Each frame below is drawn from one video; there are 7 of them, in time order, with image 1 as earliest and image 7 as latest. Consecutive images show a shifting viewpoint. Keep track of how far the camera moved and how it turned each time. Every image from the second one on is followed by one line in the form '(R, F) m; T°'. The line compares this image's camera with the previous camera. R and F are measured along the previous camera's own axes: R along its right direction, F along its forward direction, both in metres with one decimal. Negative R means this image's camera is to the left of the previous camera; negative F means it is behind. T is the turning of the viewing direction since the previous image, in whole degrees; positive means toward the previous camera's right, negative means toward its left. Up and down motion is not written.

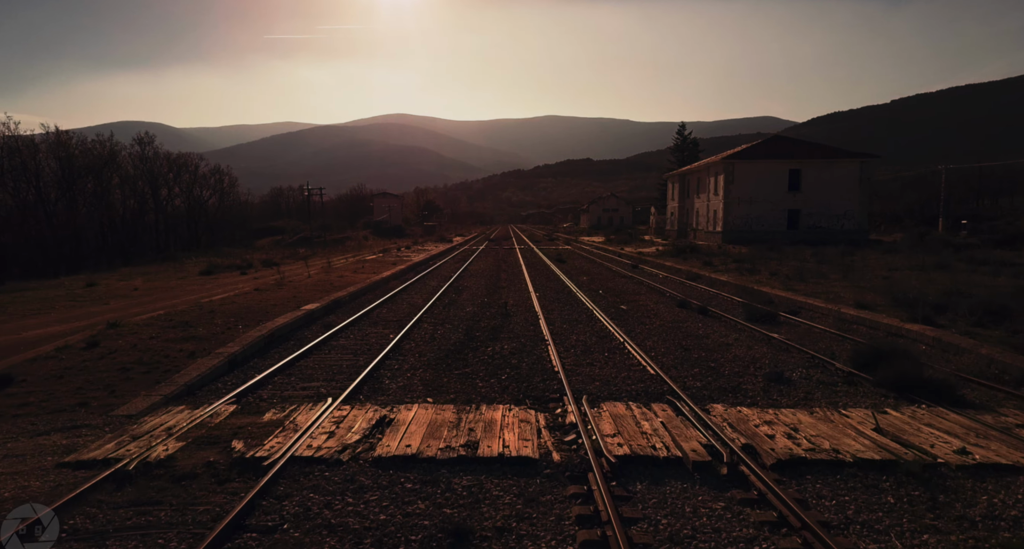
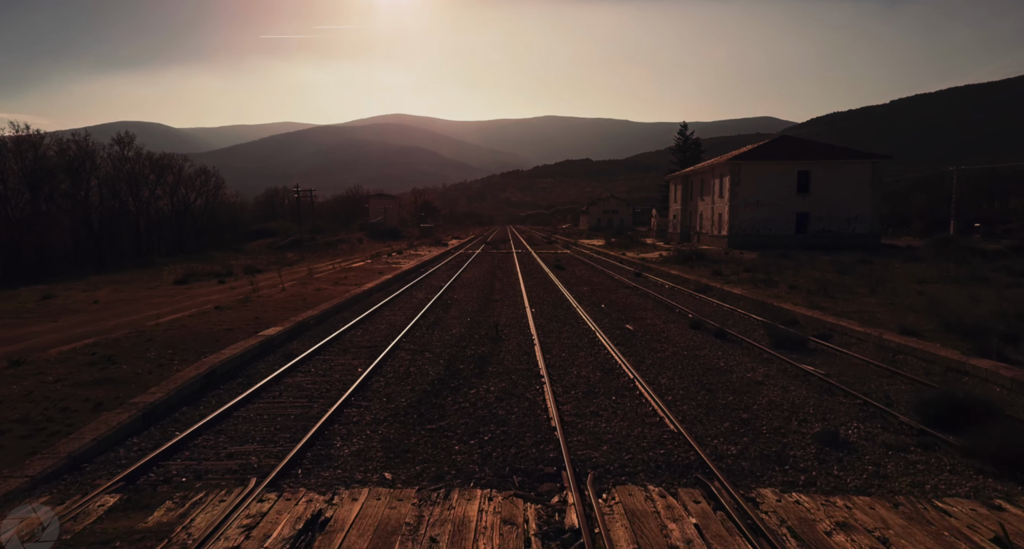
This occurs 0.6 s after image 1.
(+0.1, +1.5) m; 0°
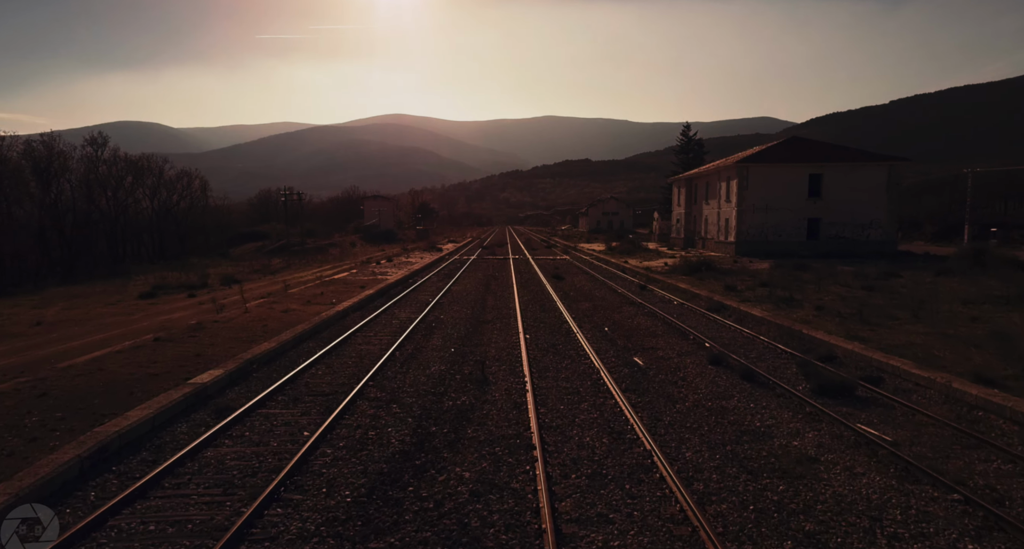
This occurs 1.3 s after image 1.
(+0.2, +1.7) m; 0°
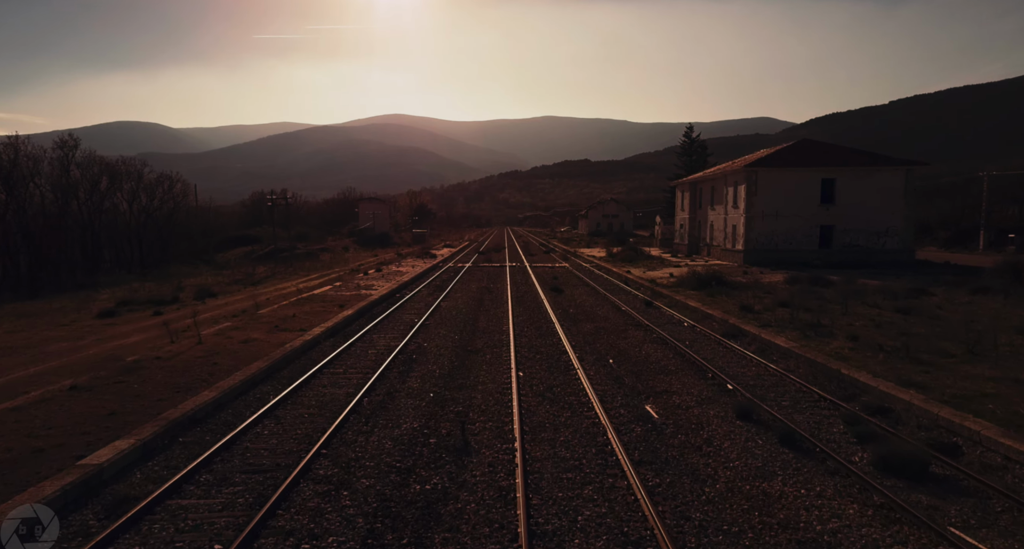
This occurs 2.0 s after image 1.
(+0.2, +1.7) m; 0°
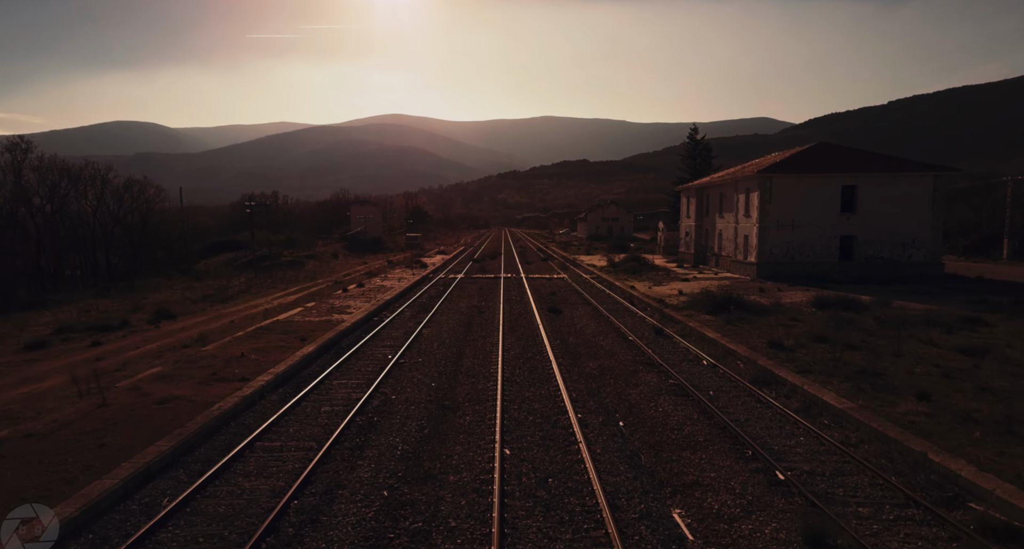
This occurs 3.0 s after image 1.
(+0.2, +2.4) m; 0°
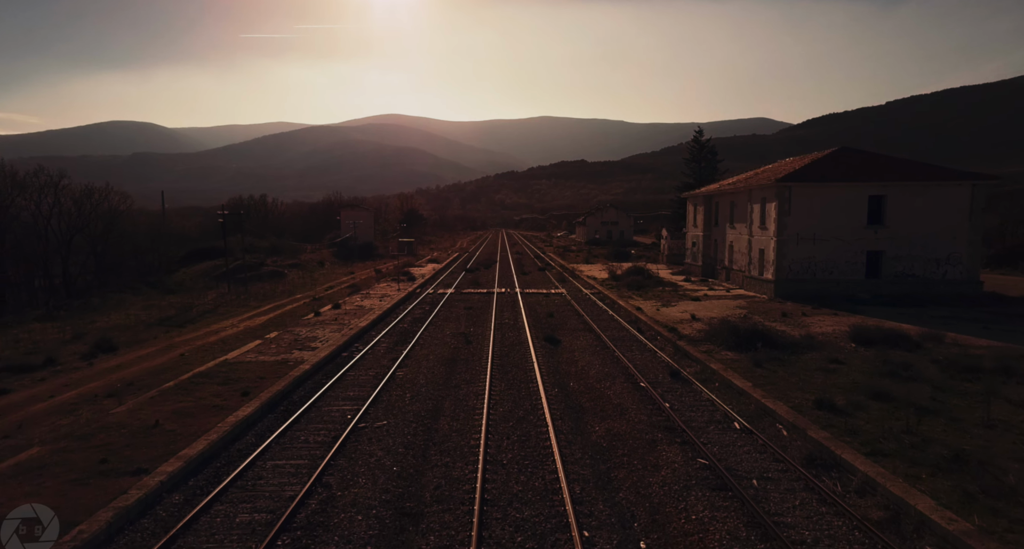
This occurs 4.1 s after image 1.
(+0.2, +2.7) m; 0°
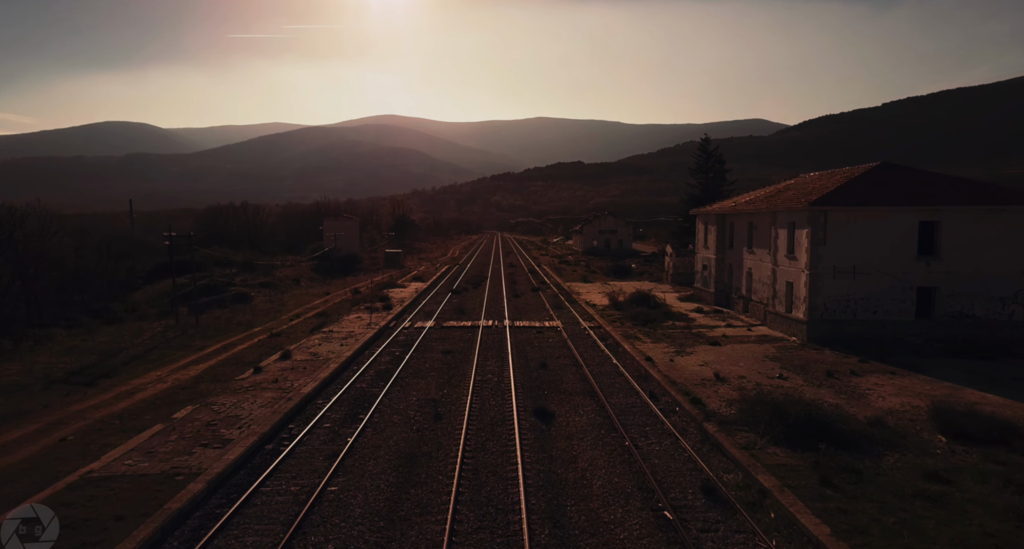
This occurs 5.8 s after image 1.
(+0.4, +4.1) m; 0°
